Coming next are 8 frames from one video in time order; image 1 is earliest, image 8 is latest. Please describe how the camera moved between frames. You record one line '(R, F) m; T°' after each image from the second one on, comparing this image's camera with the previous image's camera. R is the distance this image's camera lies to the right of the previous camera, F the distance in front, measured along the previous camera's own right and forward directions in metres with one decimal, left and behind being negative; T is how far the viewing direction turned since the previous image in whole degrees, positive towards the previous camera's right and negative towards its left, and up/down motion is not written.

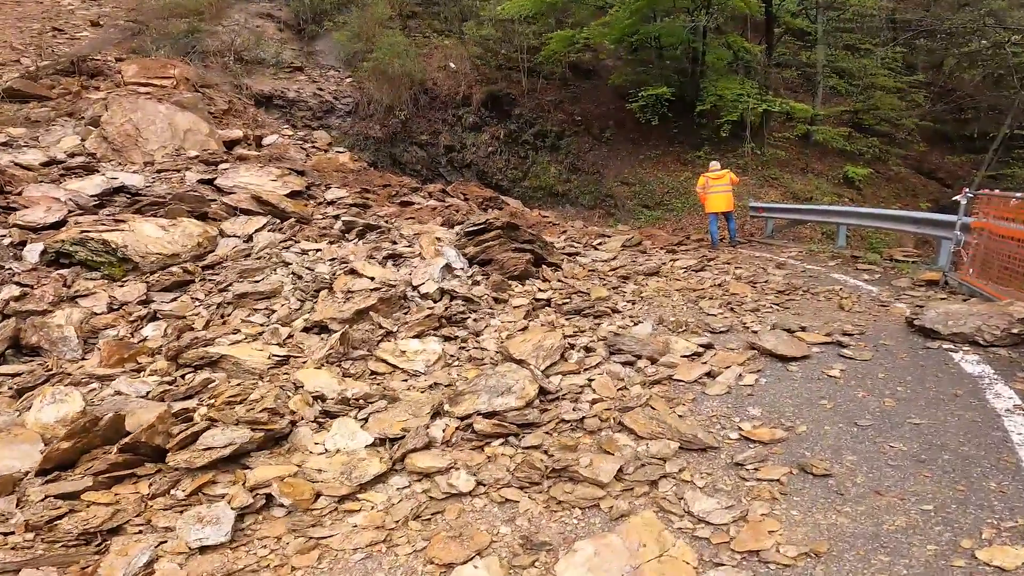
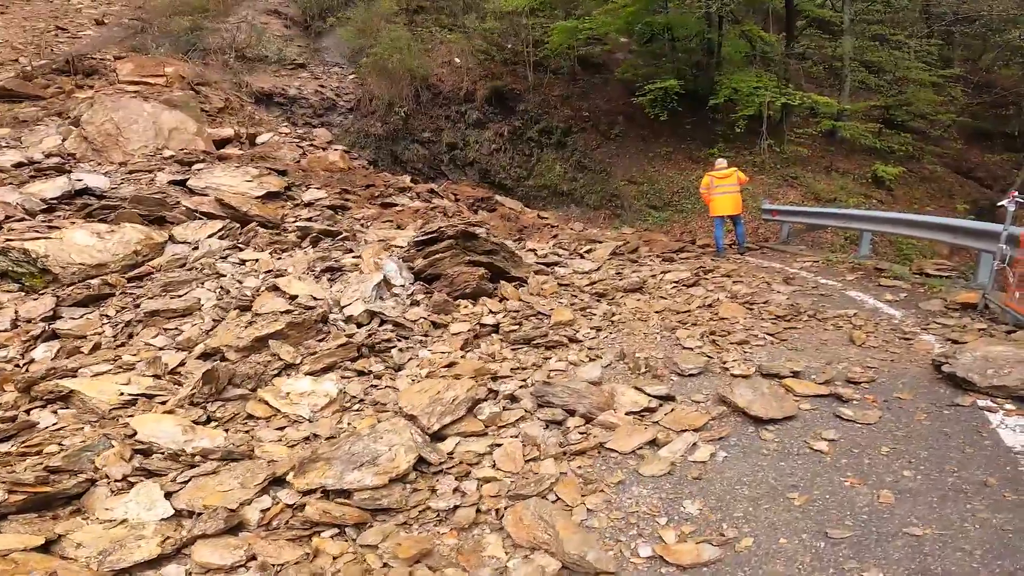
(+0.9, +1.0) m; -3°
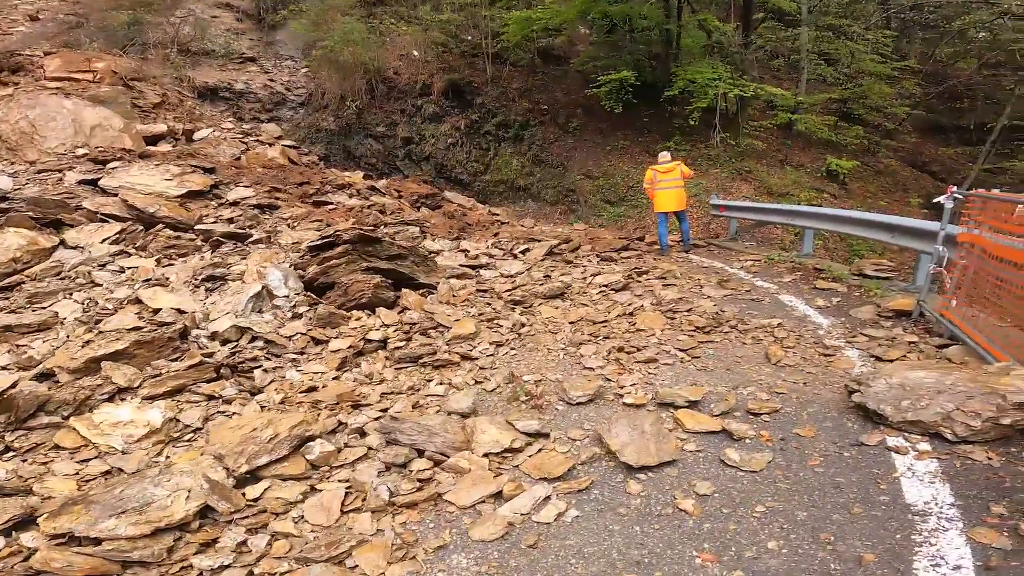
(+0.9, +0.6) m; +2°
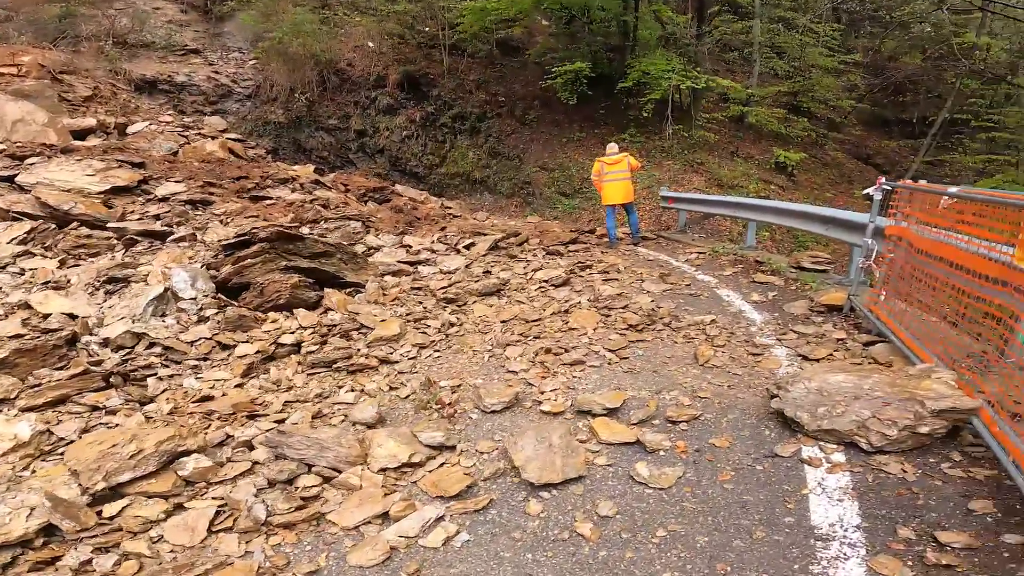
(+0.4, +0.3) m; +3°
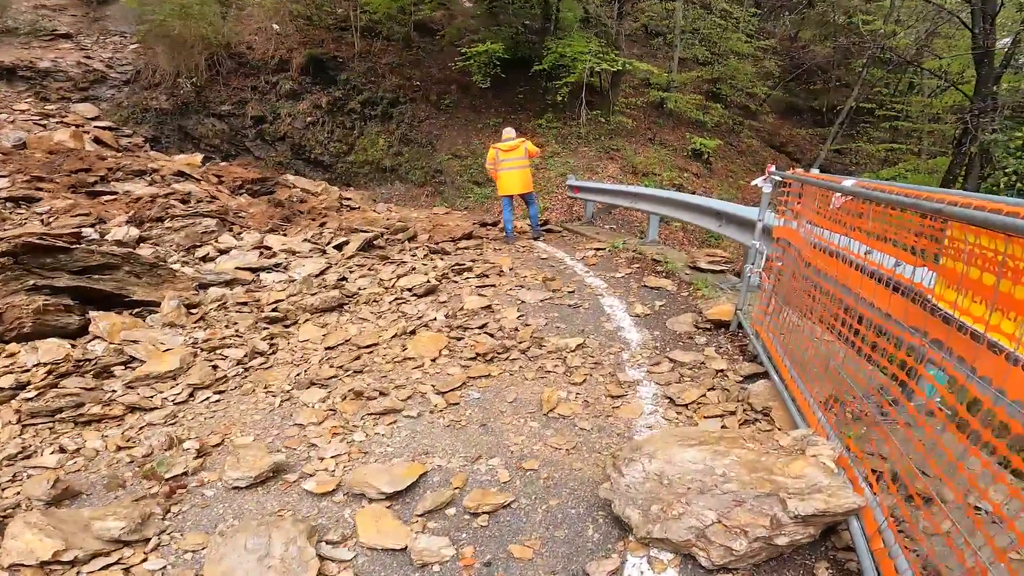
(+0.9, +1.0) m; +6°
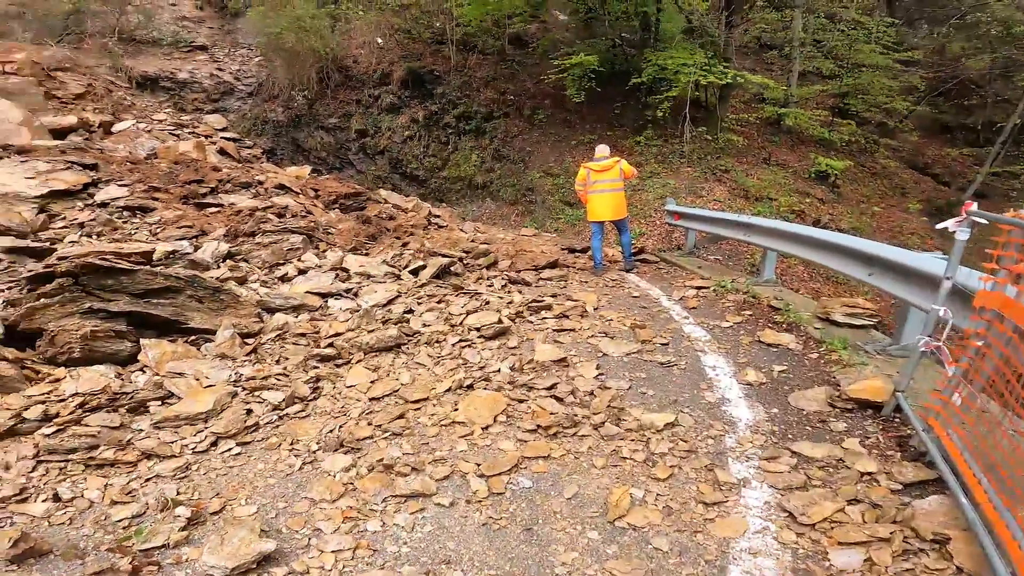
(+0.1, +0.7) m; -10°
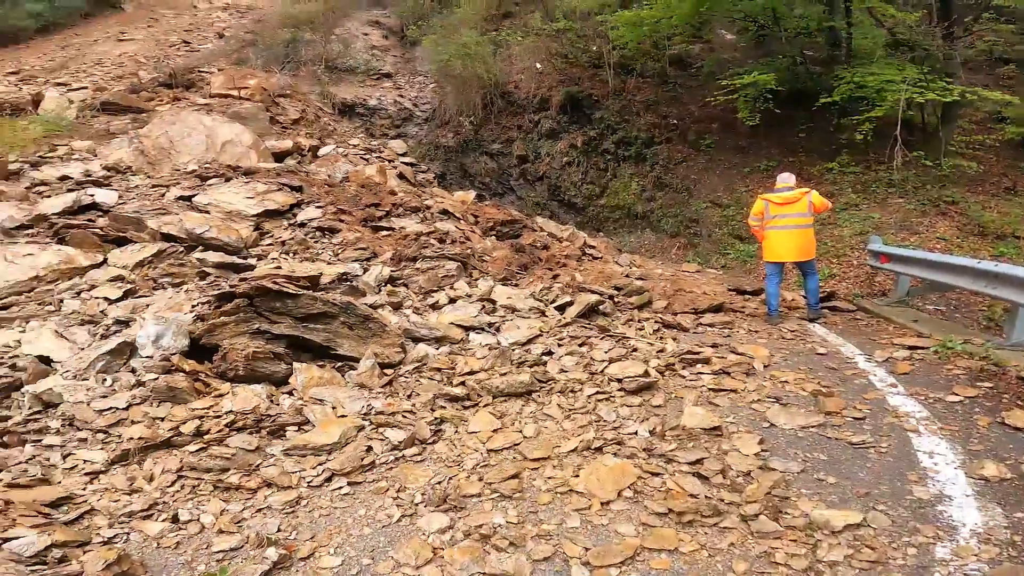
(+0.1, +0.4) m; -17°
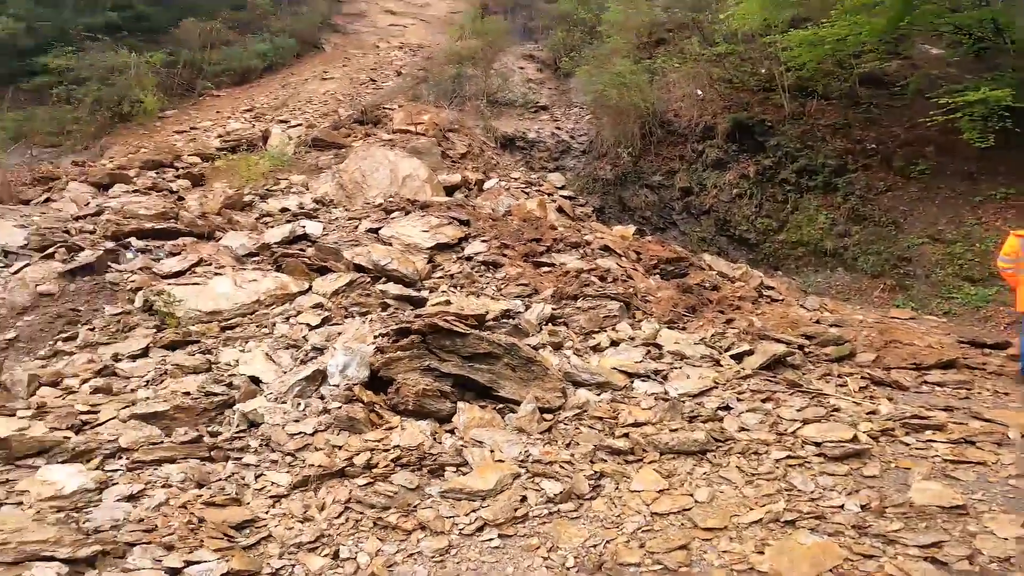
(-0.3, +0.2) m; -10°
